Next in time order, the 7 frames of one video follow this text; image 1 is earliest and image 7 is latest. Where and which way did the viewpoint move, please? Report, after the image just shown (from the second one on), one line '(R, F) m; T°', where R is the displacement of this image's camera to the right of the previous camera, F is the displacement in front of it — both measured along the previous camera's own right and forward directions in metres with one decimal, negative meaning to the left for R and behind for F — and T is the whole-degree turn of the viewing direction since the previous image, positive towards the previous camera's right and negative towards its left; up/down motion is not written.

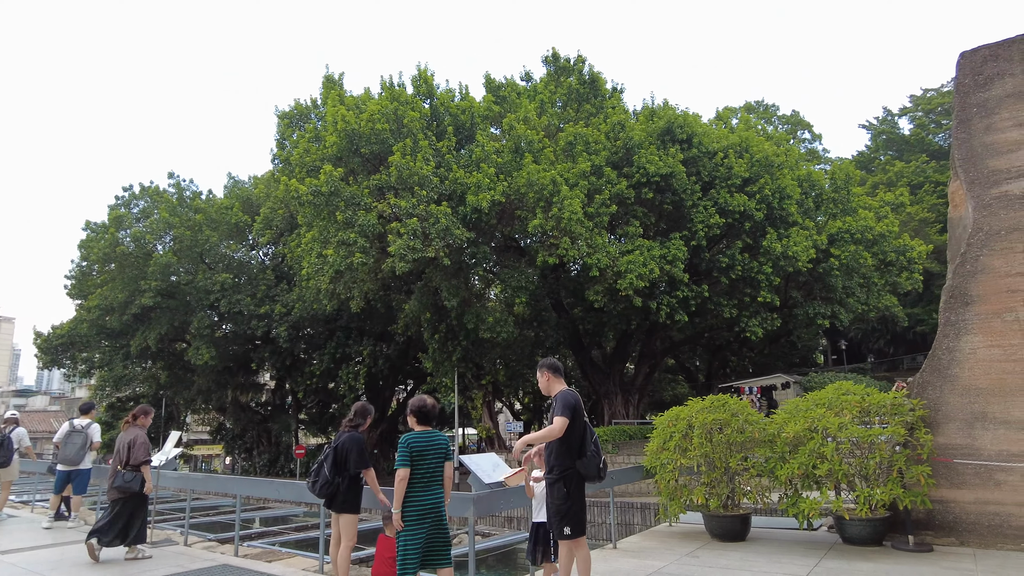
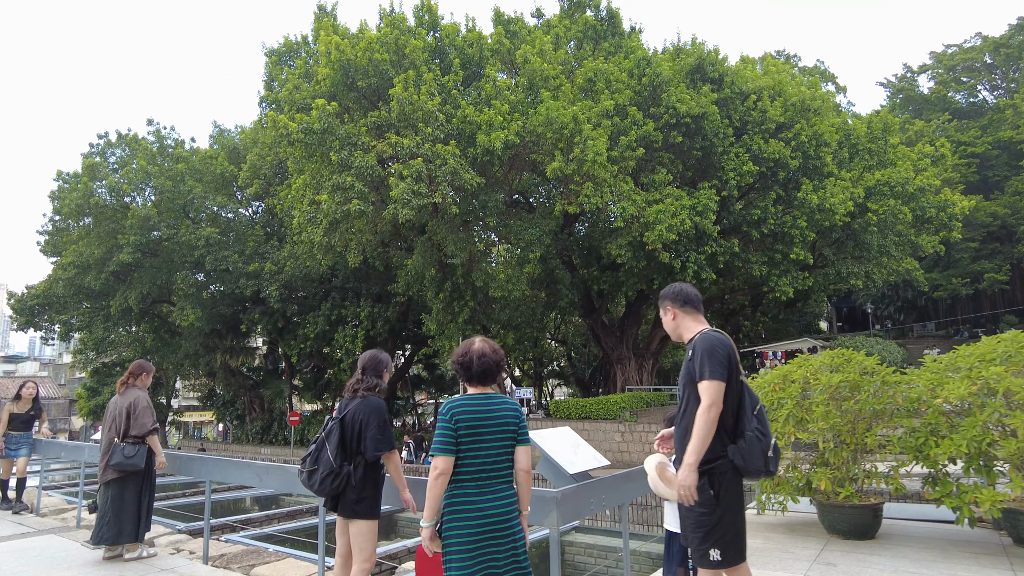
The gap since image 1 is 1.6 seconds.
(-0.5, +1.6) m; +1°
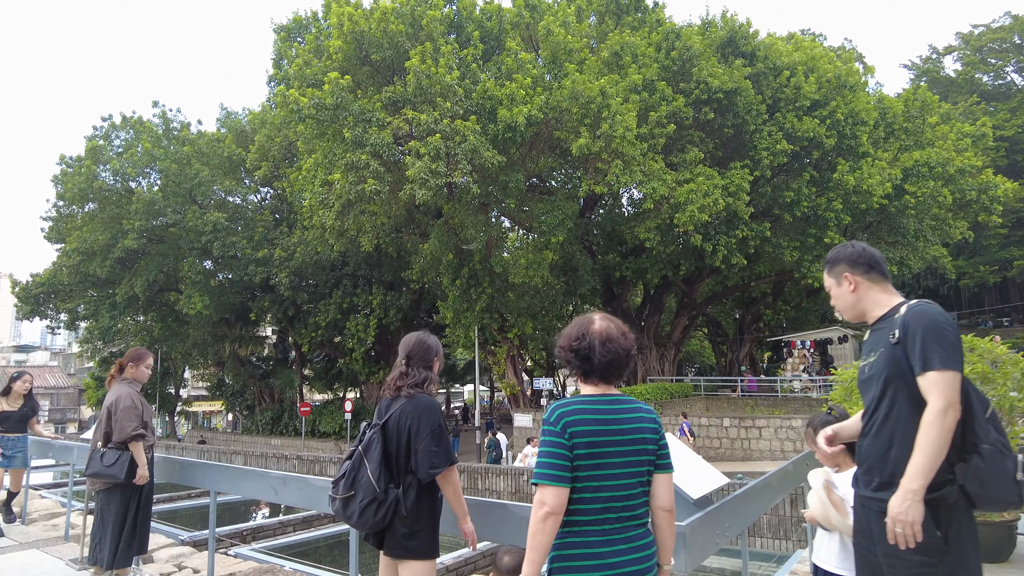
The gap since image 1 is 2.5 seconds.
(-0.3, +0.8) m; -1°
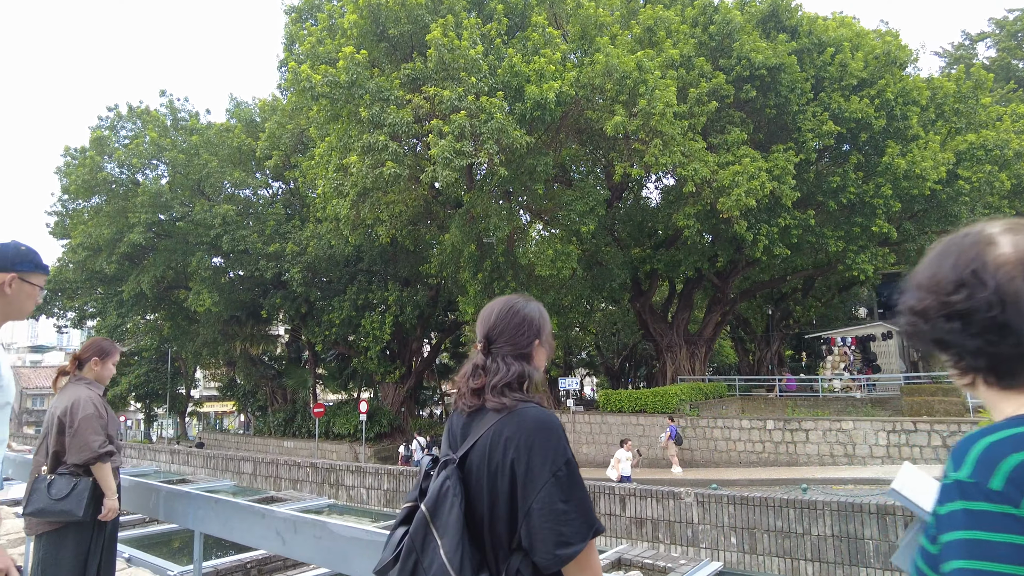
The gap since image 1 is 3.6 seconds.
(-0.3, +1.0) m; -1°
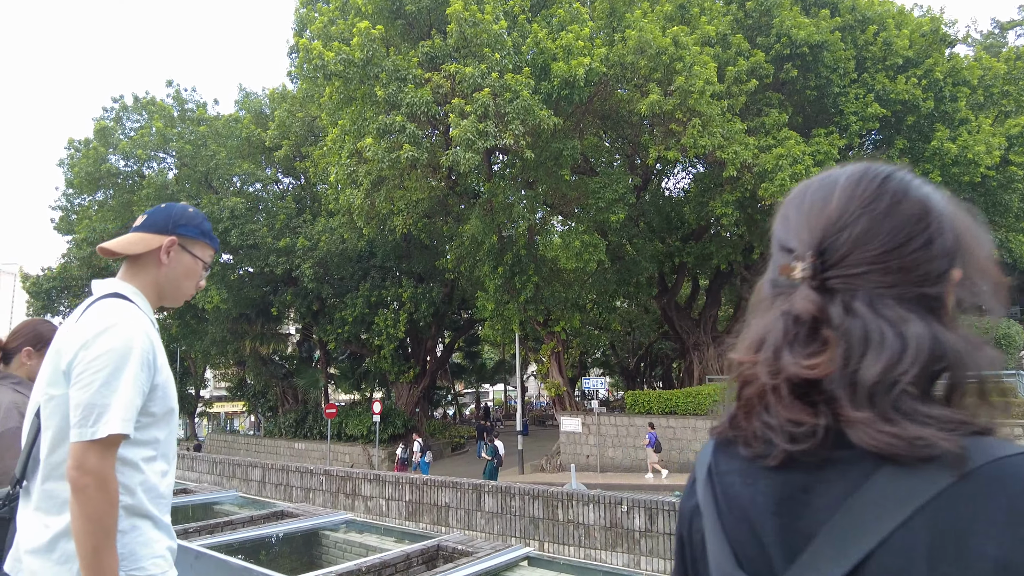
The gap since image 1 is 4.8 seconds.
(-0.3, +0.9) m; -1°
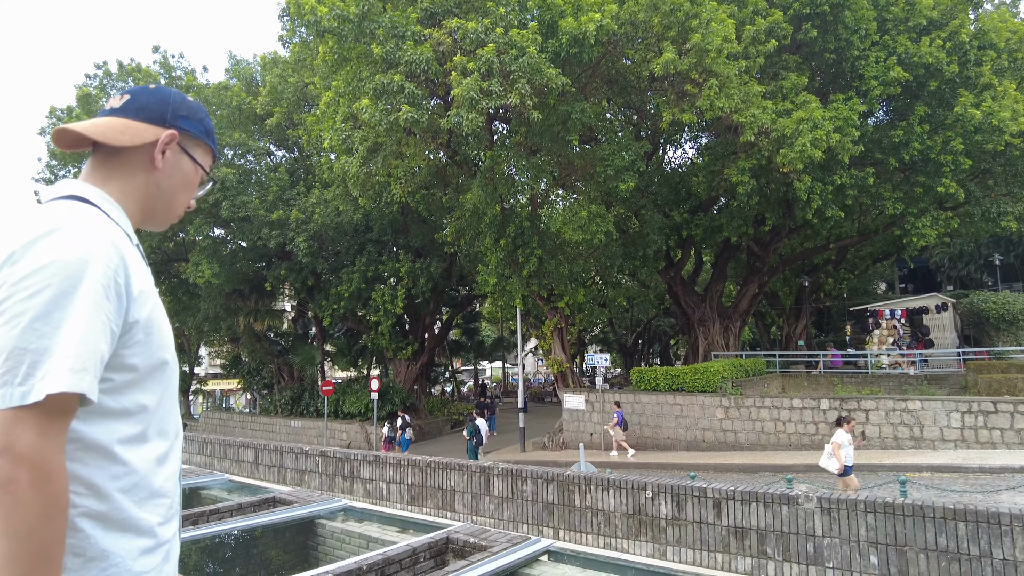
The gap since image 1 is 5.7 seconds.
(-0.1, +0.6) m; 0°
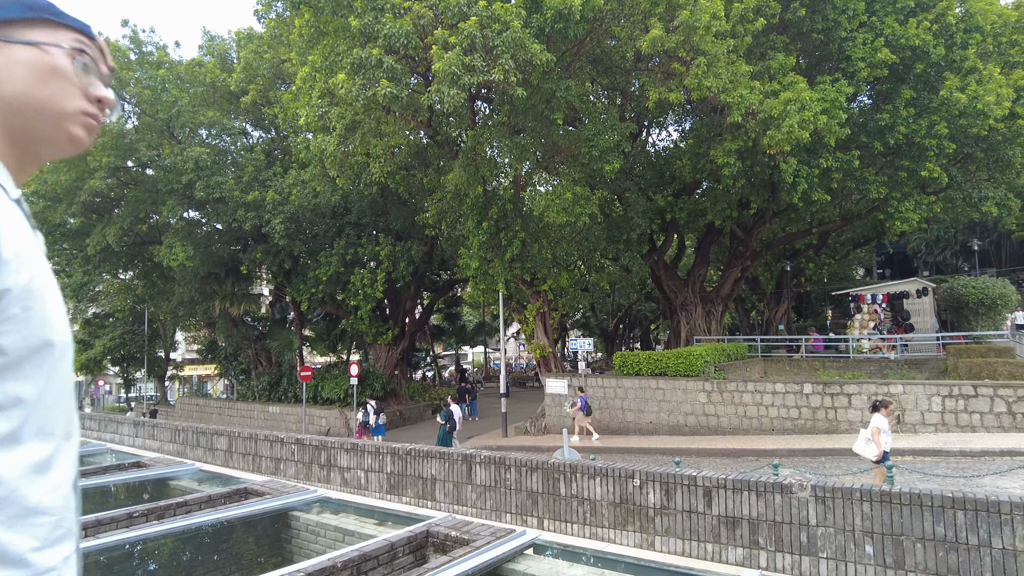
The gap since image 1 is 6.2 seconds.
(0.0, +0.3) m; +2°
